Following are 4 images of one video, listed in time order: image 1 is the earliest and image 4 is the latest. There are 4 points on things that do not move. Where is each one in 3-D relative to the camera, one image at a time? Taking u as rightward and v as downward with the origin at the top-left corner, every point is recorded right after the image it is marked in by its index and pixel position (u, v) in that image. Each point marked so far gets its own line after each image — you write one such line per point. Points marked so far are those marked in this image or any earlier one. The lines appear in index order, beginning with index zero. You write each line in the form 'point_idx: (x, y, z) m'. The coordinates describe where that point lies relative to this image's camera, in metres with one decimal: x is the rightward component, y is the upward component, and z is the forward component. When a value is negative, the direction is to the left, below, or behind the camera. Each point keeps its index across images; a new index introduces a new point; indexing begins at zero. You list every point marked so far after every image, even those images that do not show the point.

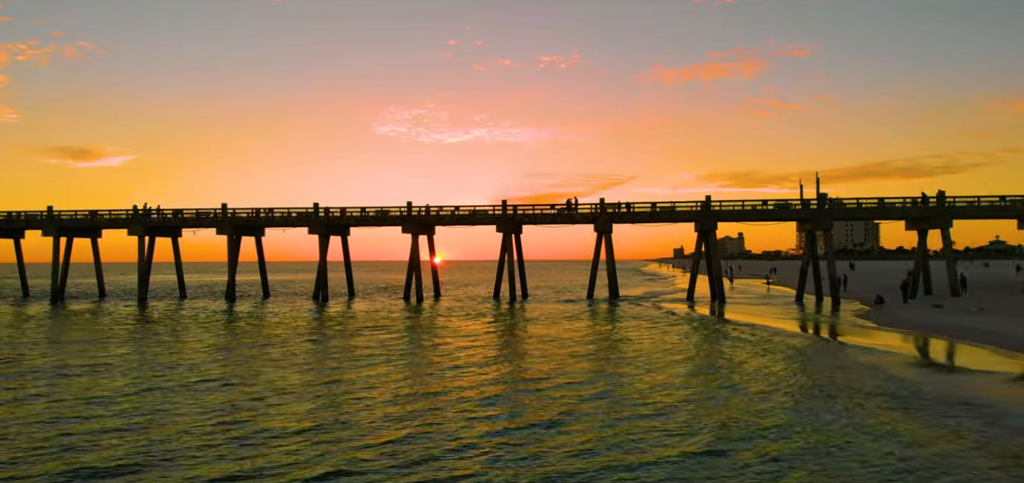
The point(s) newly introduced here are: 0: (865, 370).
0: (+6.4, -2.4, +13.6) m
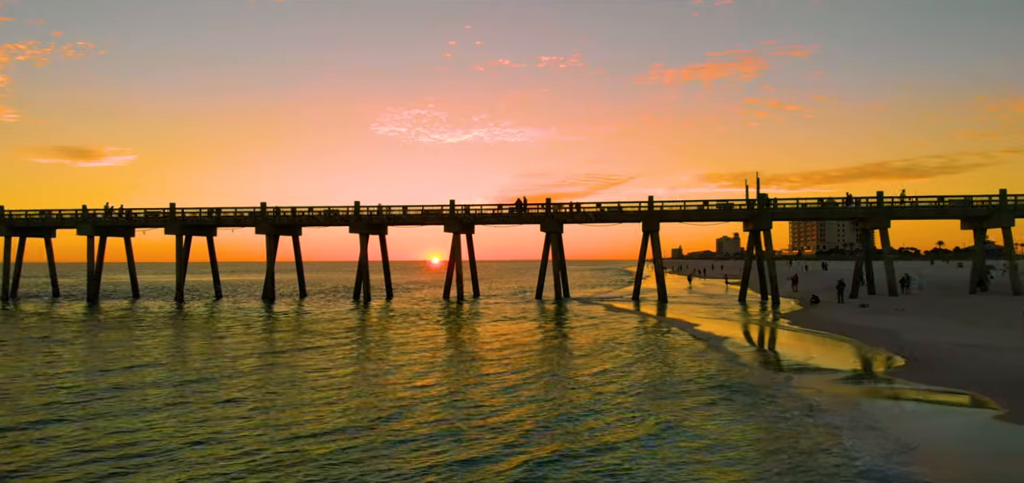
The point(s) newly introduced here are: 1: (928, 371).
0: (+4.3, -2.4, +13.6) m
1: (+5.7, -1.8, +10.3) m
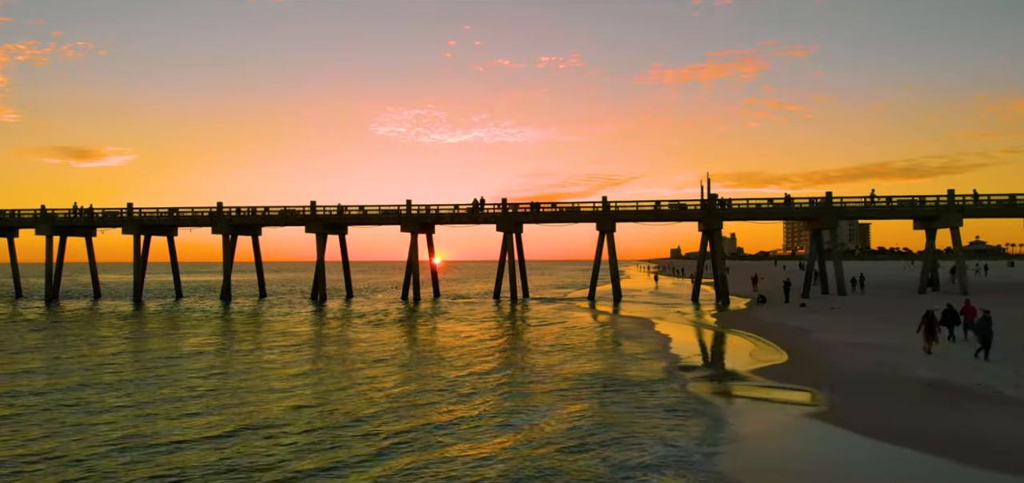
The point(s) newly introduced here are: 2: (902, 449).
0: (+2.6, -2.4, +13.6) m
1: (+4.0, -1.8, +10.4) m
2: (+3.6, -1.9, +6.9) m
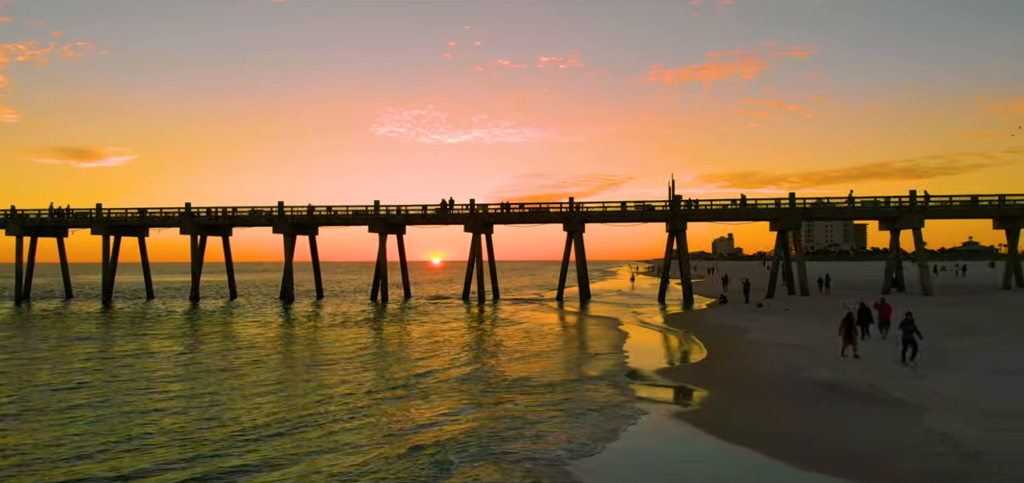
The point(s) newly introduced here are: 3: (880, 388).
0: (+1.3, -2.4, +13.7) m
1: (+2.8, -1.8, +10.4) m
2: (+2.4, -1.9, +7.0) m
3: (+4.0, -1.6, +8.2) m
